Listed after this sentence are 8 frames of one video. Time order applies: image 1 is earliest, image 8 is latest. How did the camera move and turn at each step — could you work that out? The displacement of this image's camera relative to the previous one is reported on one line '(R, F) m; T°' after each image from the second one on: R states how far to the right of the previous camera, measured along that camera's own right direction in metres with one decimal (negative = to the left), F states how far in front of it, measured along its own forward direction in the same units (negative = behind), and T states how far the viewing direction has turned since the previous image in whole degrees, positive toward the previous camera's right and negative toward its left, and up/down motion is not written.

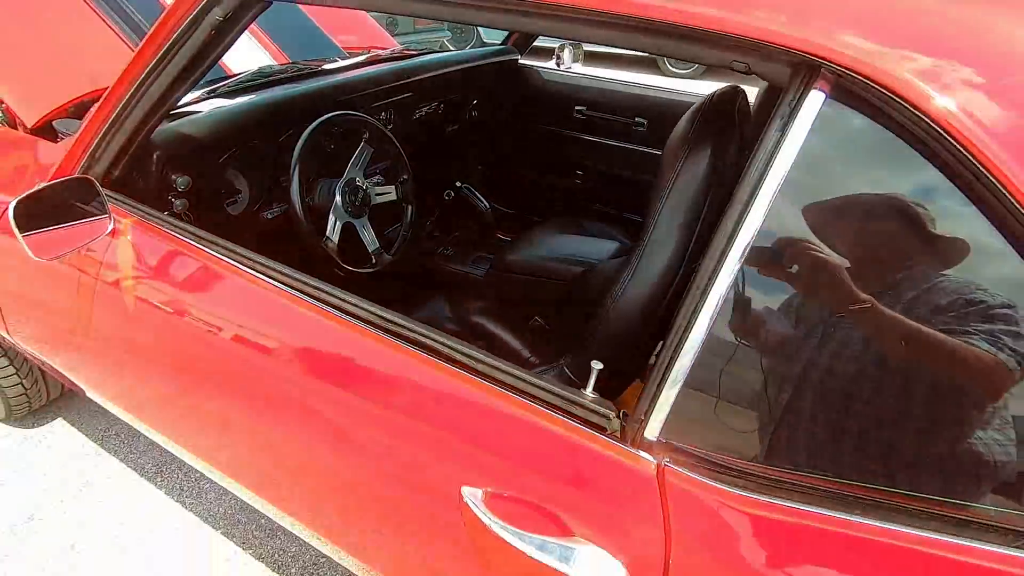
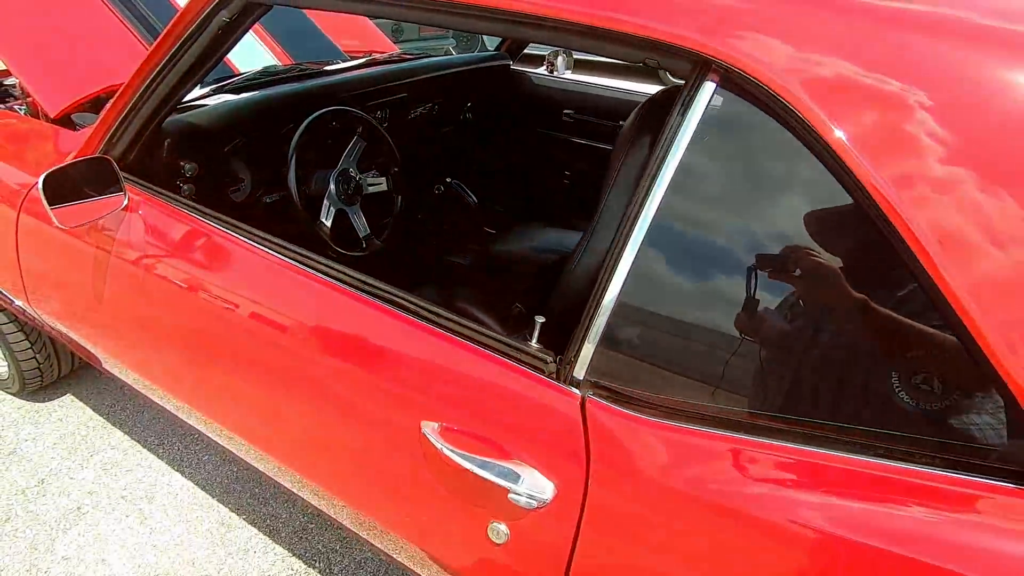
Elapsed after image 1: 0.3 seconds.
(+0.1, -0.1) m; -1°
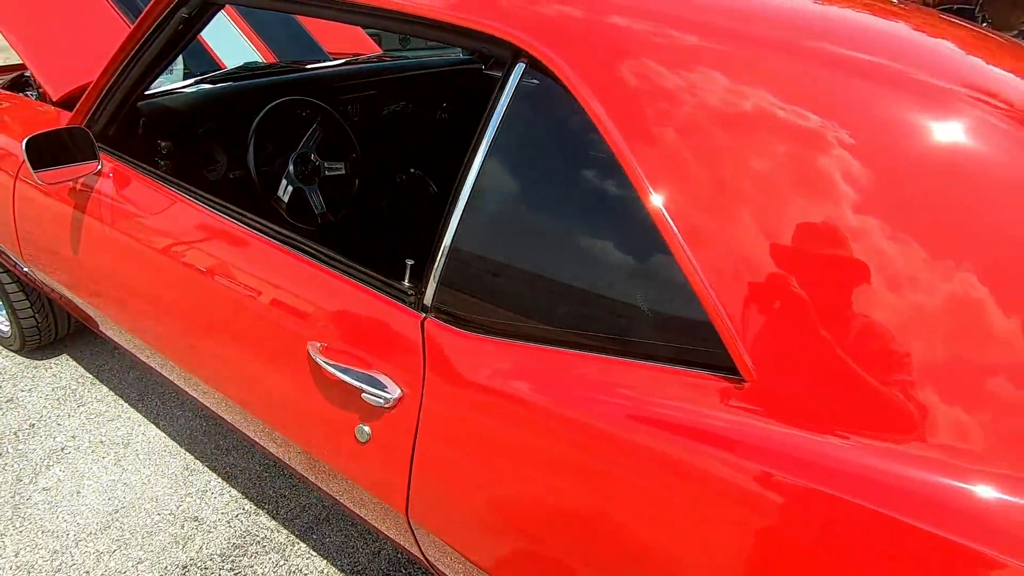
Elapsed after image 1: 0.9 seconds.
(+0.3, -0.2) m; -2°
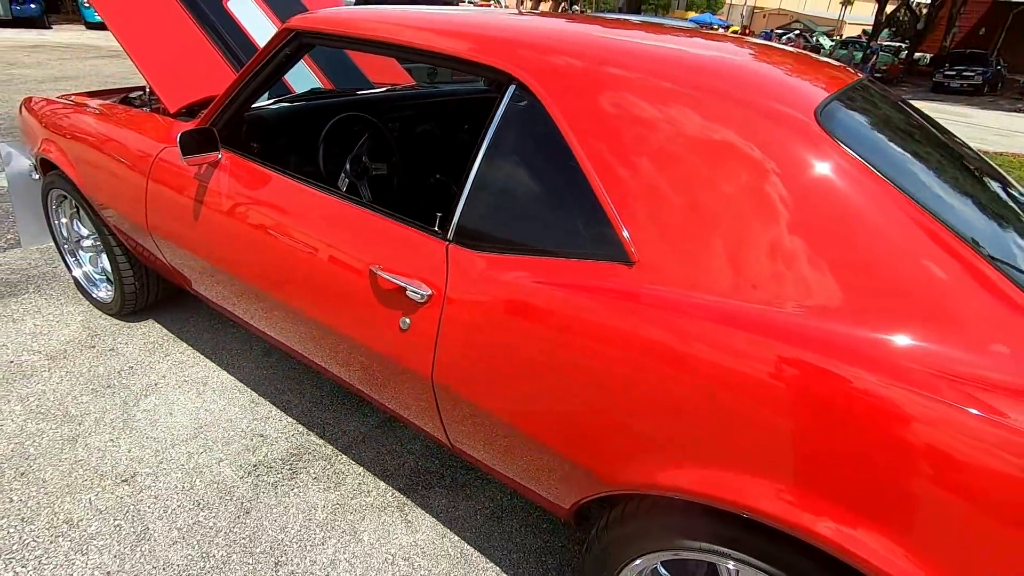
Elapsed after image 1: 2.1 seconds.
(+0.1, -0.5) m; -2°
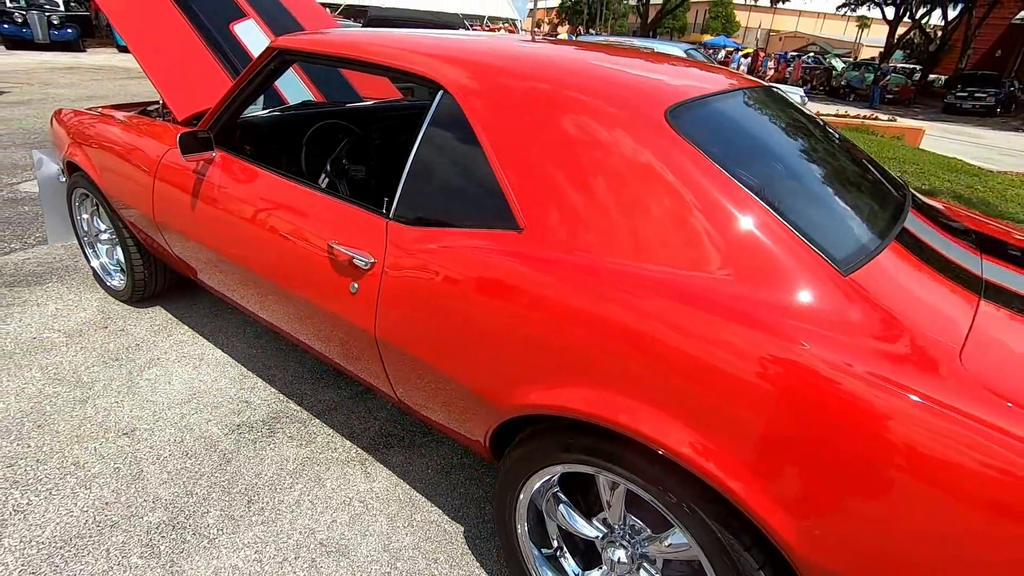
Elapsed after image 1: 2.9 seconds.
(+0.3, -0.3) m; -2°
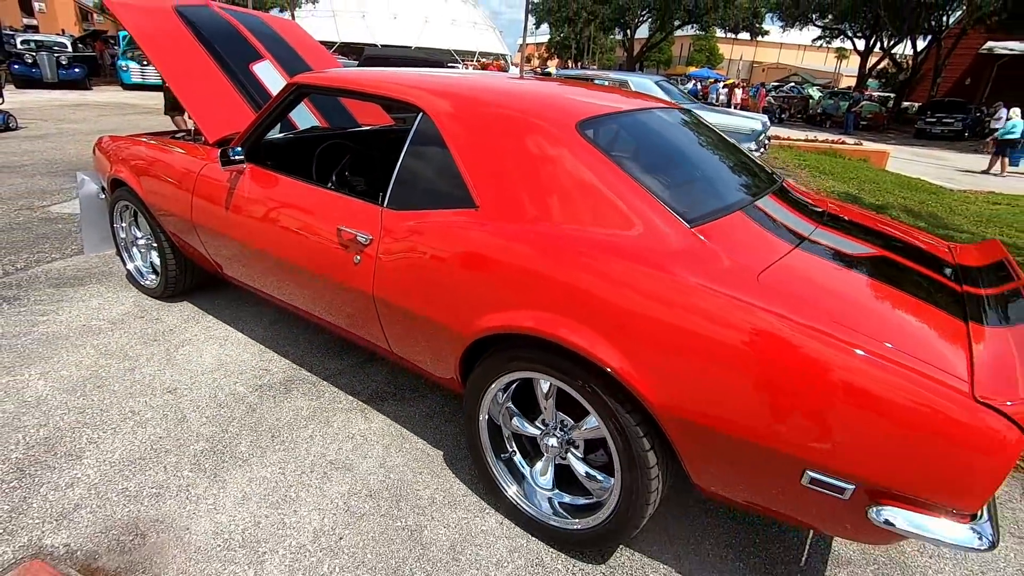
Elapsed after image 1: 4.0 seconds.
(+0.1, -0.6) m; +1°
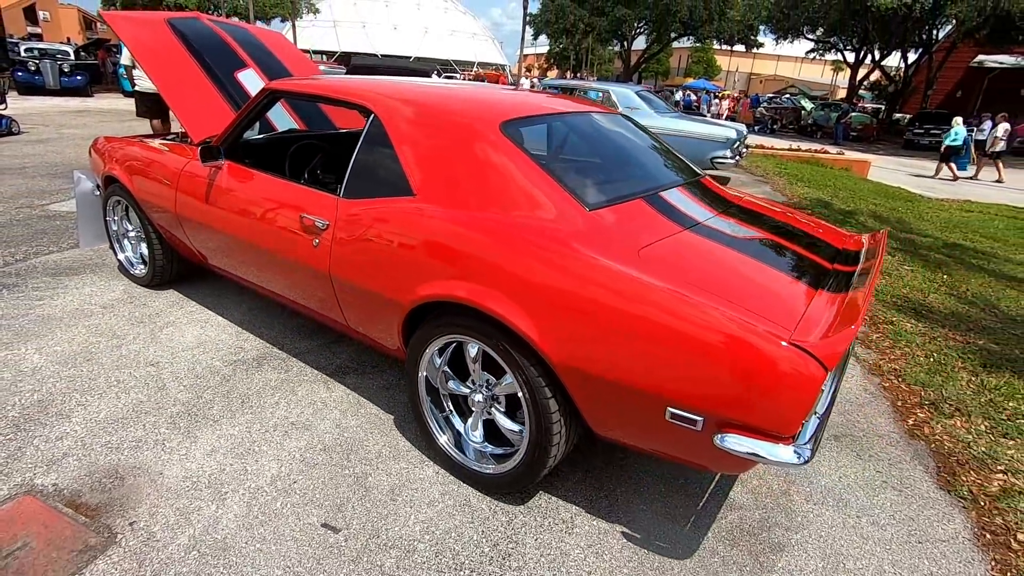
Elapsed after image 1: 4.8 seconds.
(+0.3, -0.3) m; 0°
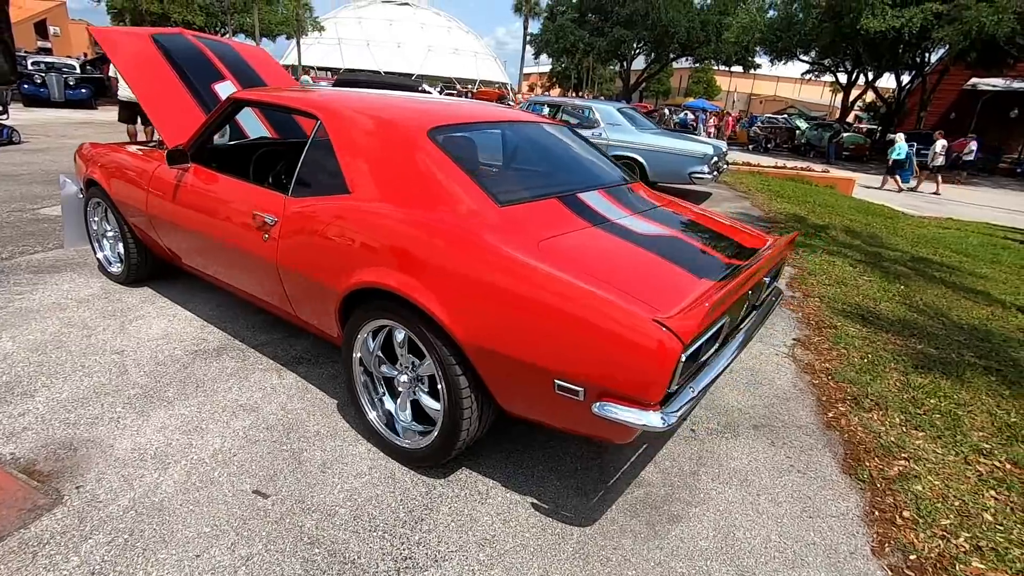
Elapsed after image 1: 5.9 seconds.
(+0.4, -0.2) m; 0°
